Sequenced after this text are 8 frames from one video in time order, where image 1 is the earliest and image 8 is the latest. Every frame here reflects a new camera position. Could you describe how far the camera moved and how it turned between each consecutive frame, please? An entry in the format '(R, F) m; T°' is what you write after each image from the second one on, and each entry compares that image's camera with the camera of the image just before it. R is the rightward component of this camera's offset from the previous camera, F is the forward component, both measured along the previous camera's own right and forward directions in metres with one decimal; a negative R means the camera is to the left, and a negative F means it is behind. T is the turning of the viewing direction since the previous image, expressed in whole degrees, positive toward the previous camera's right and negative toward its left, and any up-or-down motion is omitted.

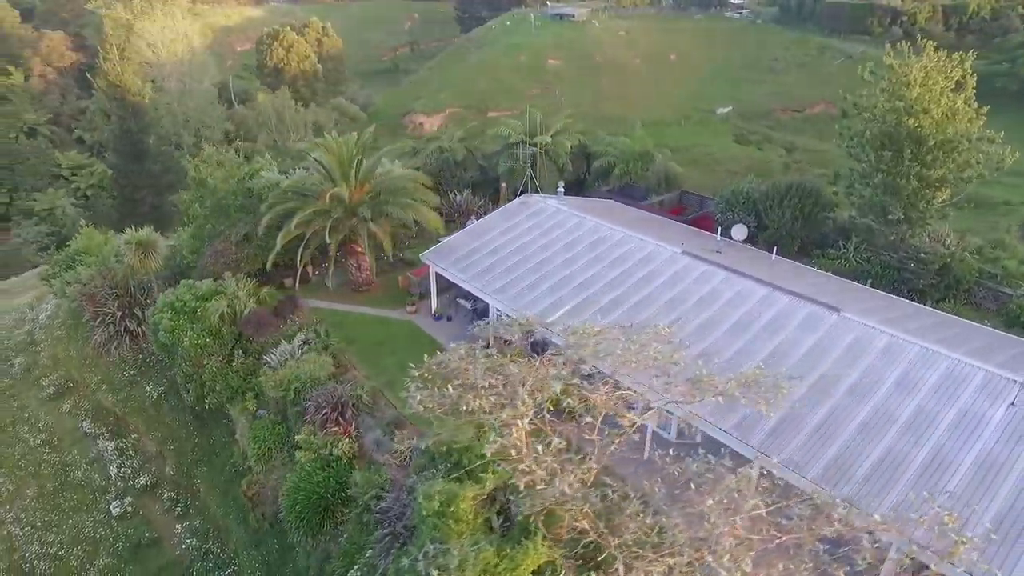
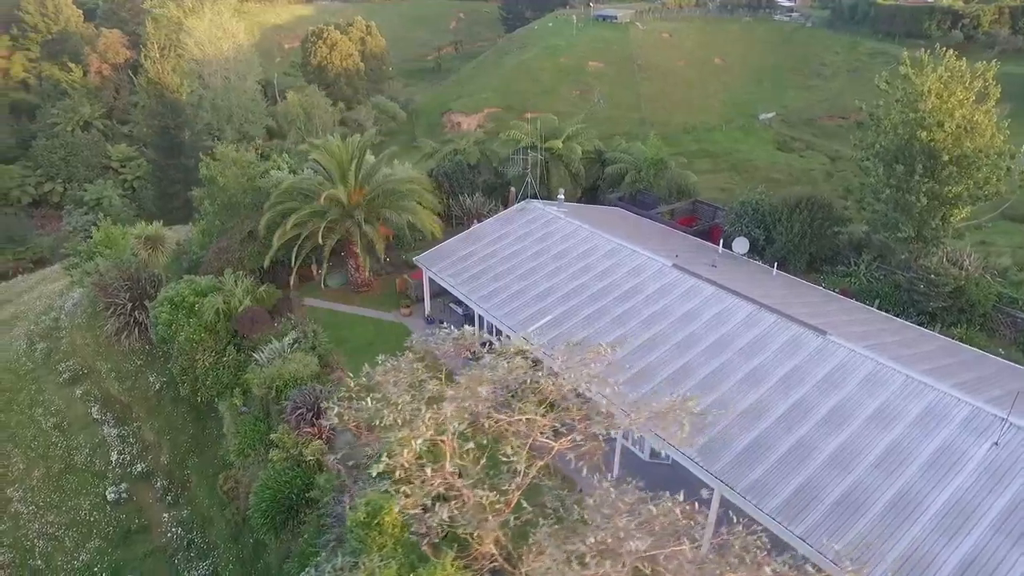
(+1.7, +0.2) m; -4°
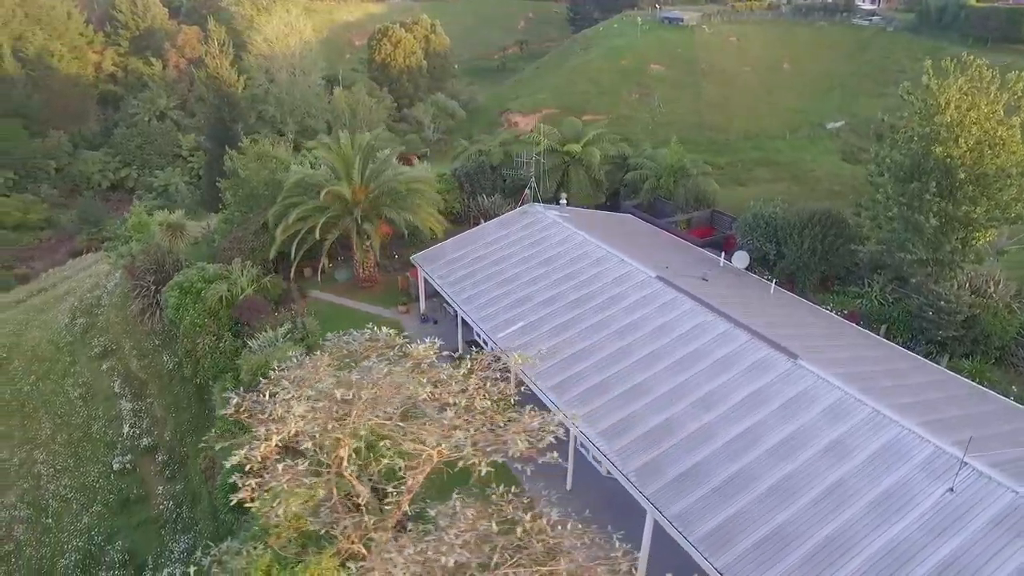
(+2.4, +0.2) m; -6°
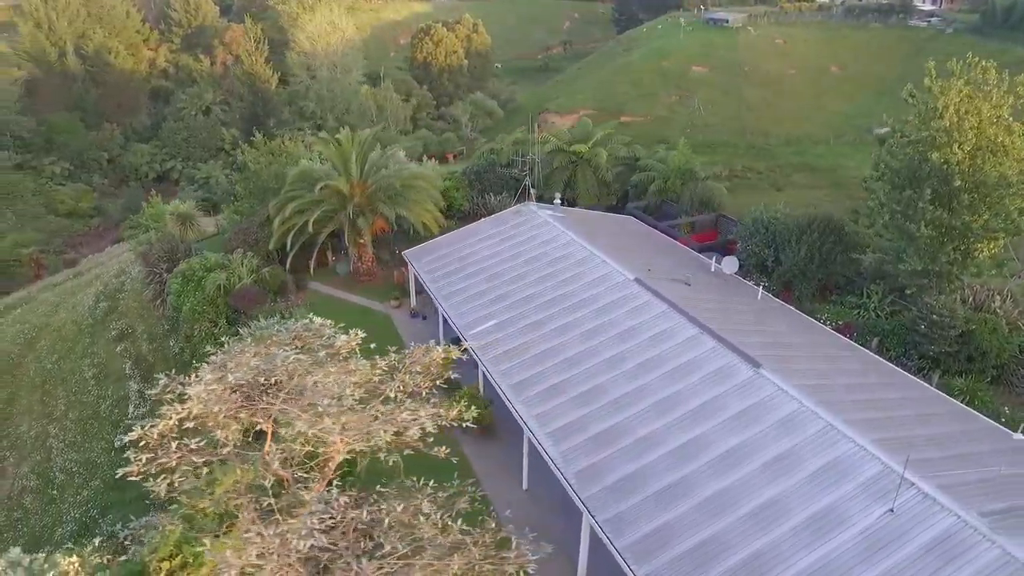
(+1.9, +0.1) m; -4°
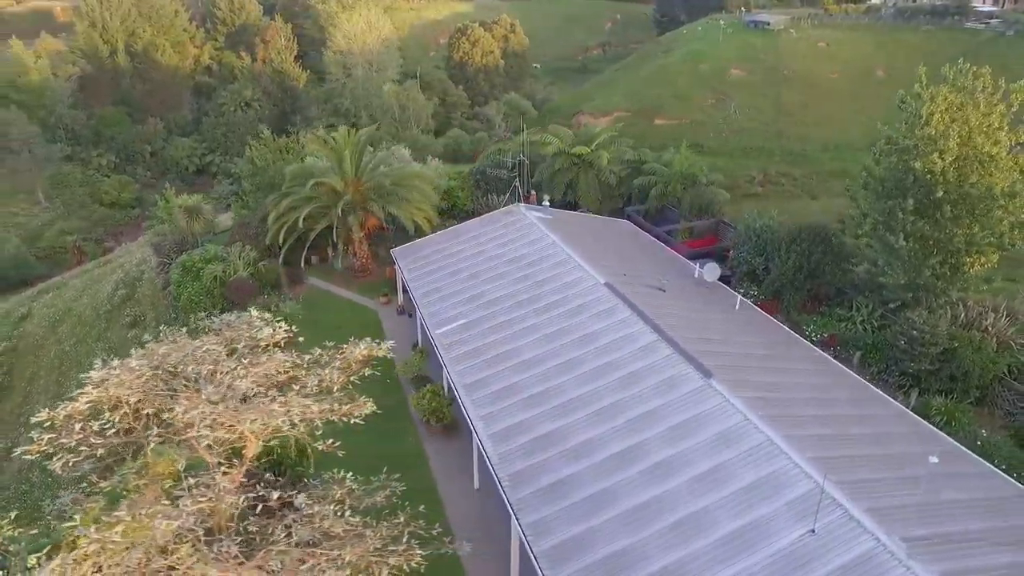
(+2.0, 0.0) m; -4°
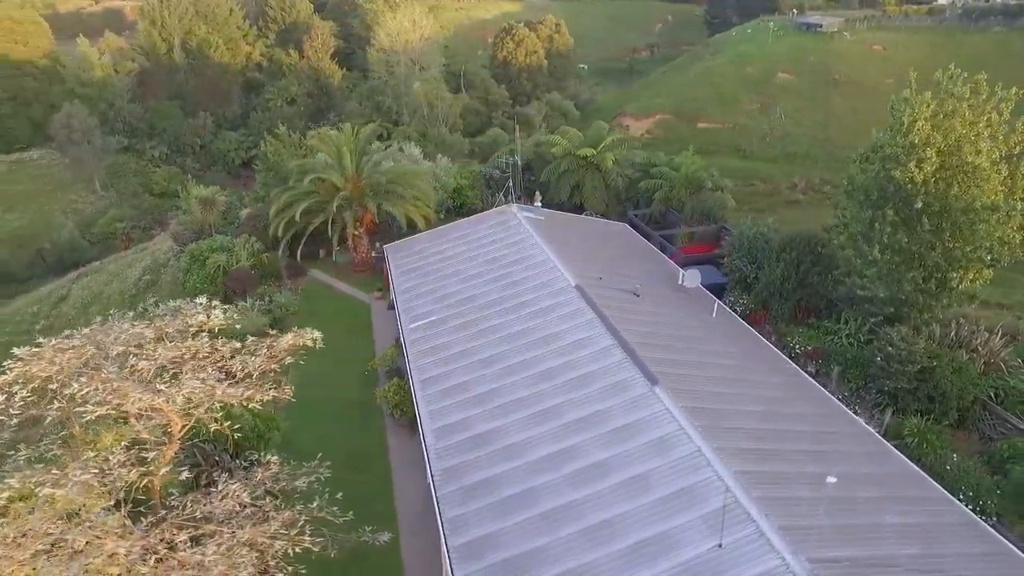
(+2.2, 0.0) m; -4°
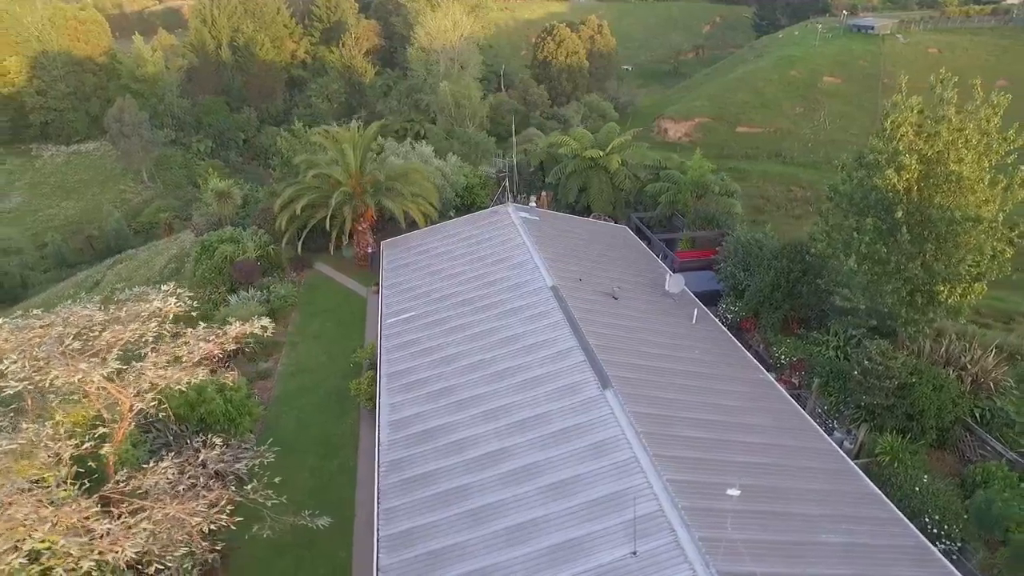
(+1.9, 0.0) m; -4°
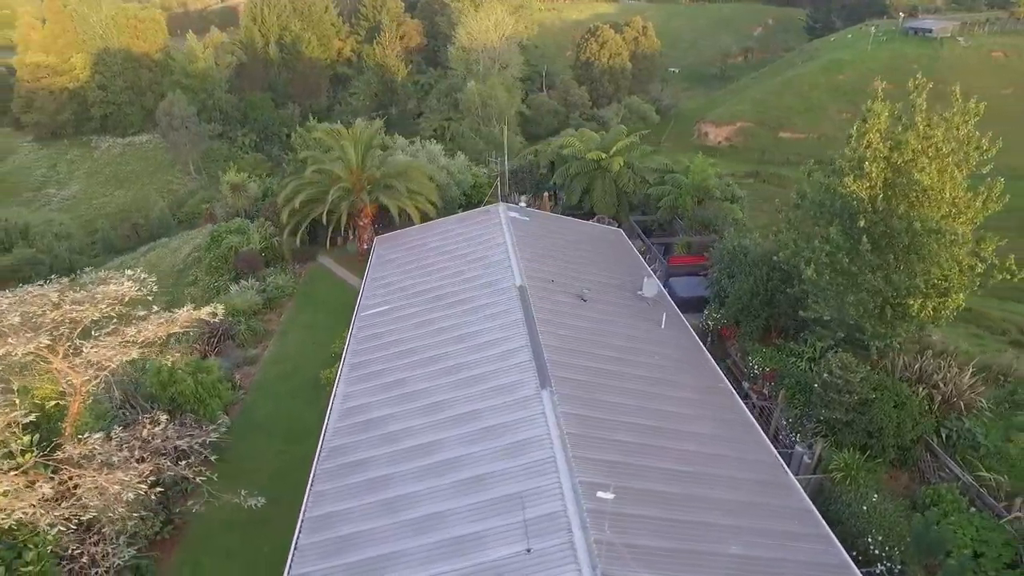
(+2.2, -0.1) m; -4°
